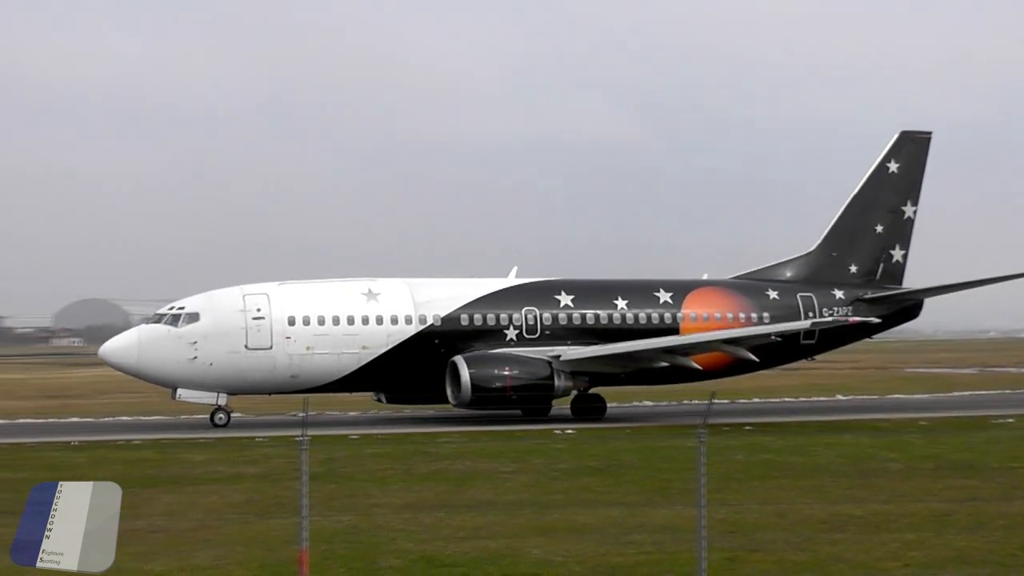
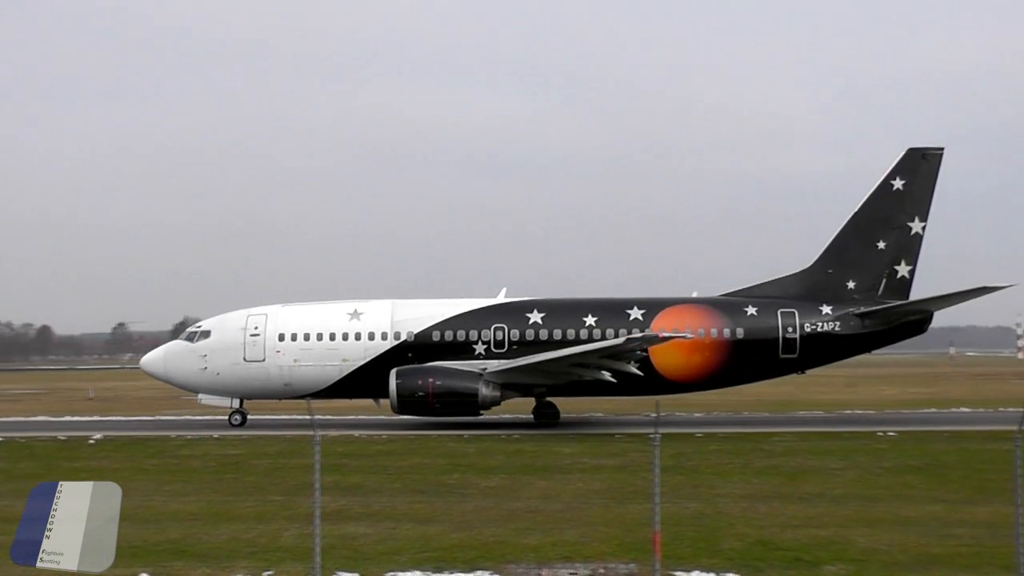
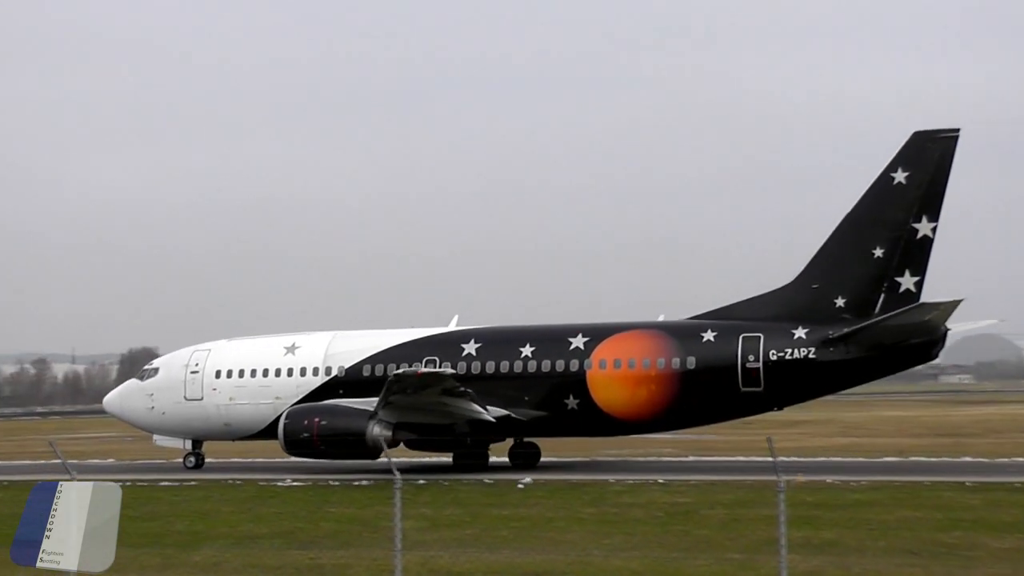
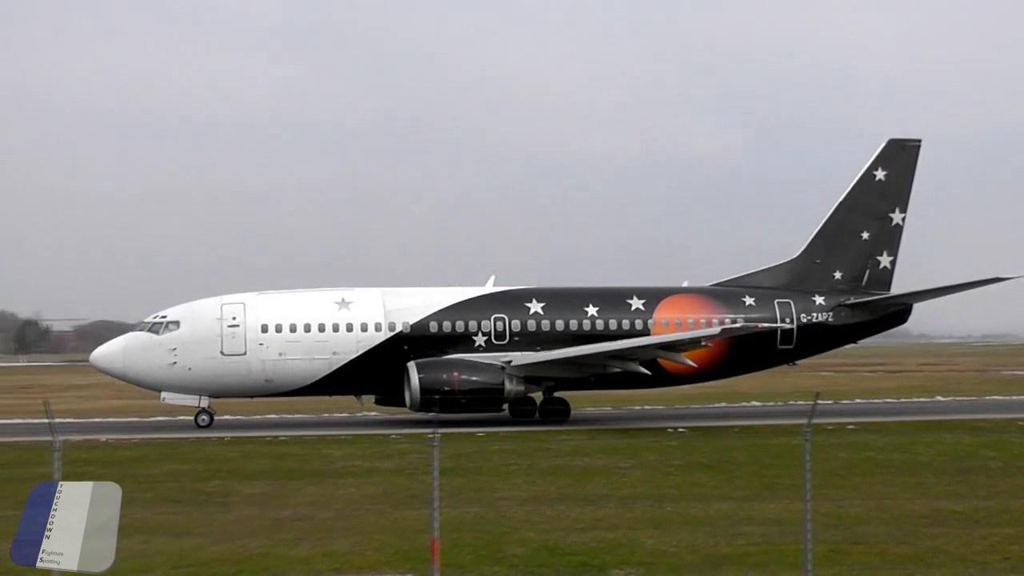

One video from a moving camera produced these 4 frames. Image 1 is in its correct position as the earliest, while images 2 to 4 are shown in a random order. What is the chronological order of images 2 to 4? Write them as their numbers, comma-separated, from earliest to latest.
4, 2, 3
